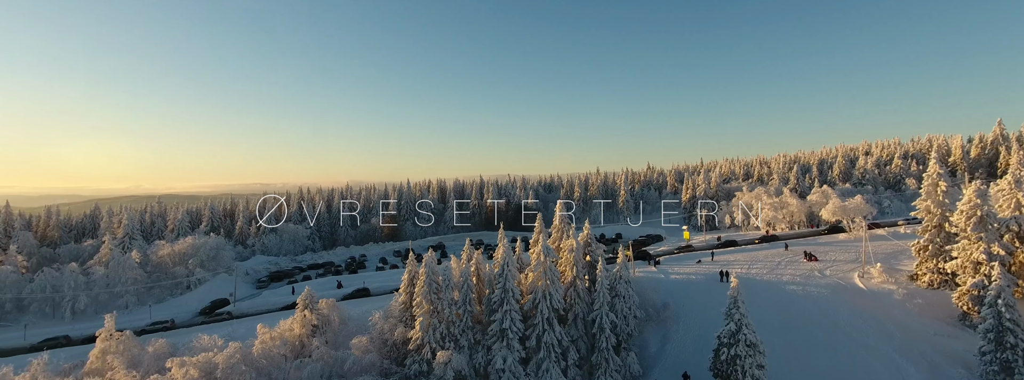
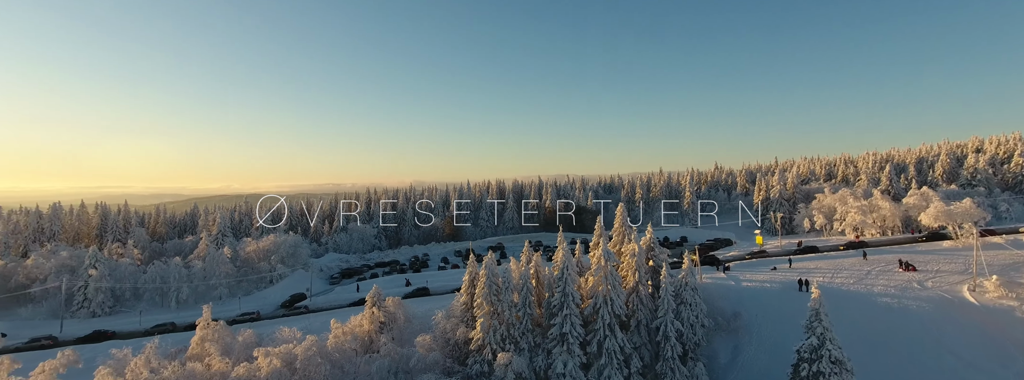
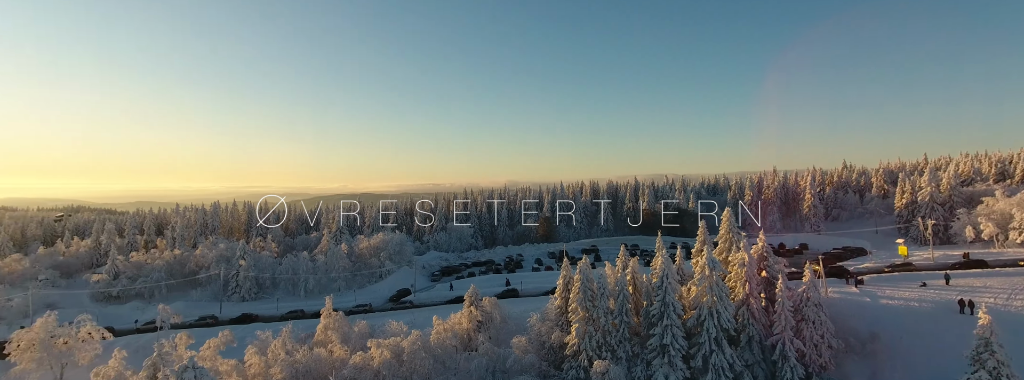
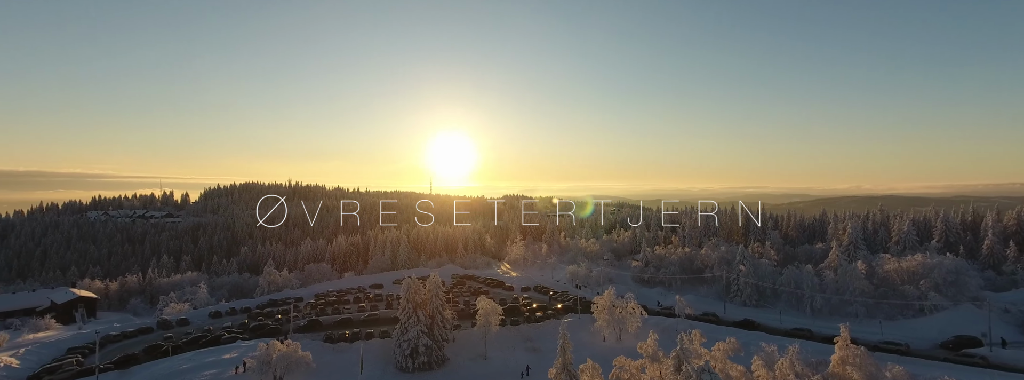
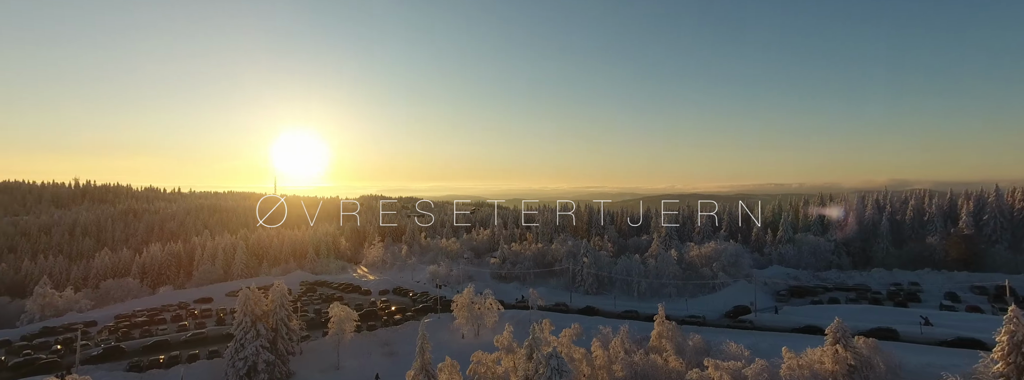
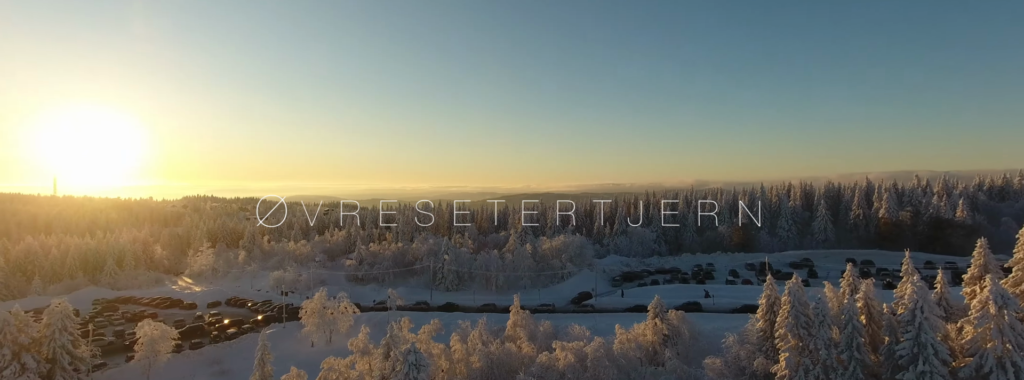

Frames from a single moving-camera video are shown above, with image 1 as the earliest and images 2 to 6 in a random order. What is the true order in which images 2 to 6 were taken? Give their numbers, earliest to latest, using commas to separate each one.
2, 3, 6, 5, 4
